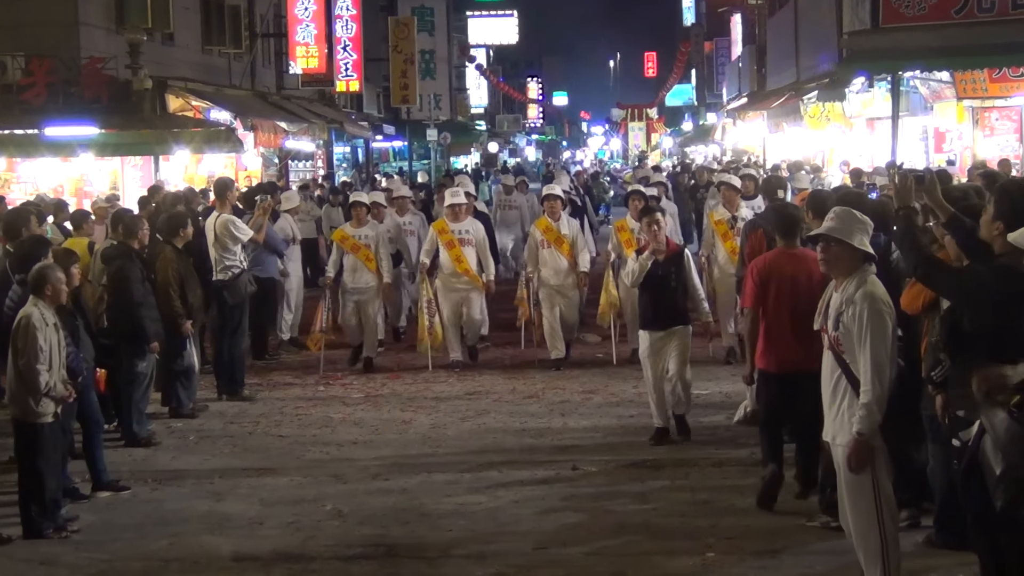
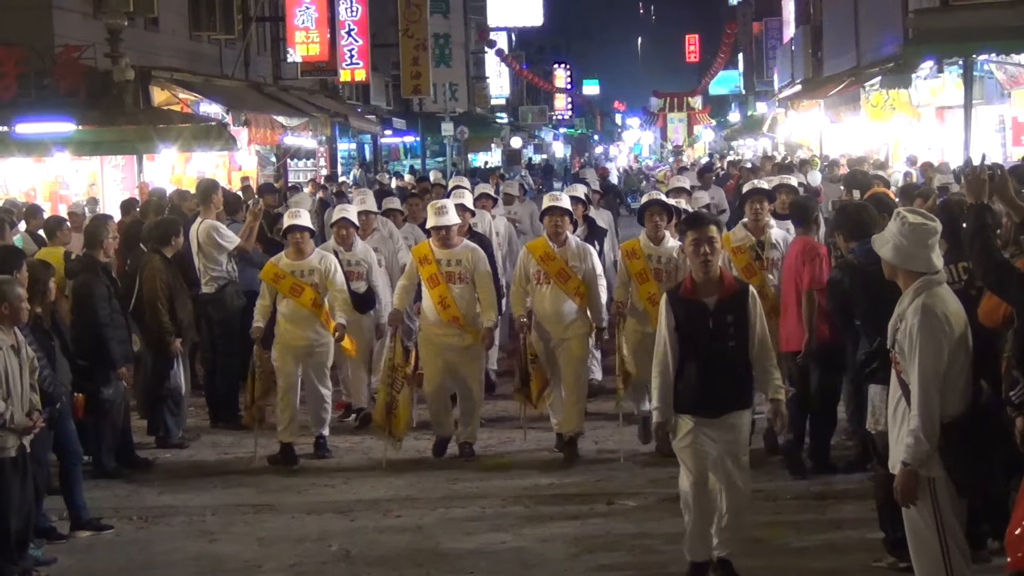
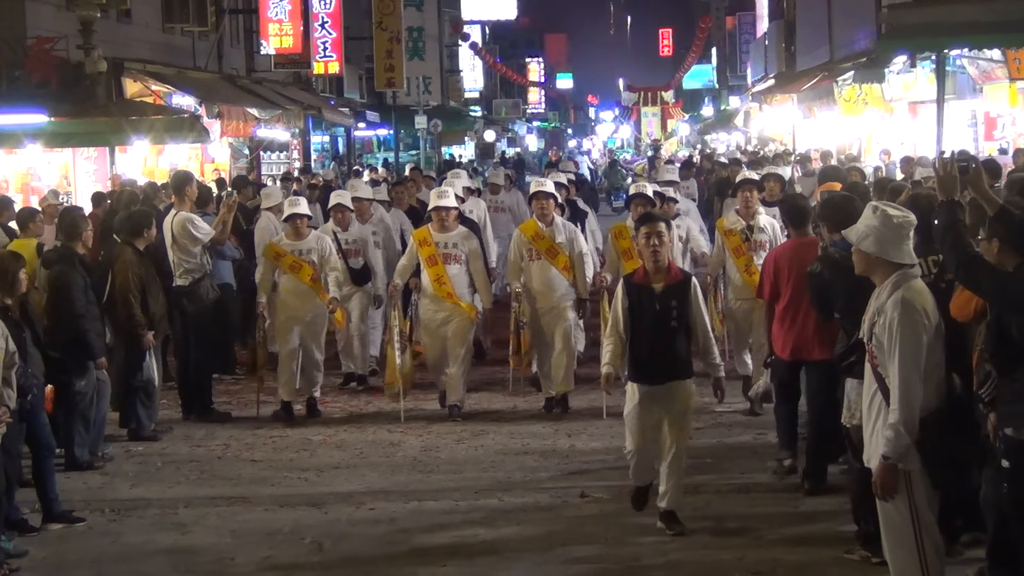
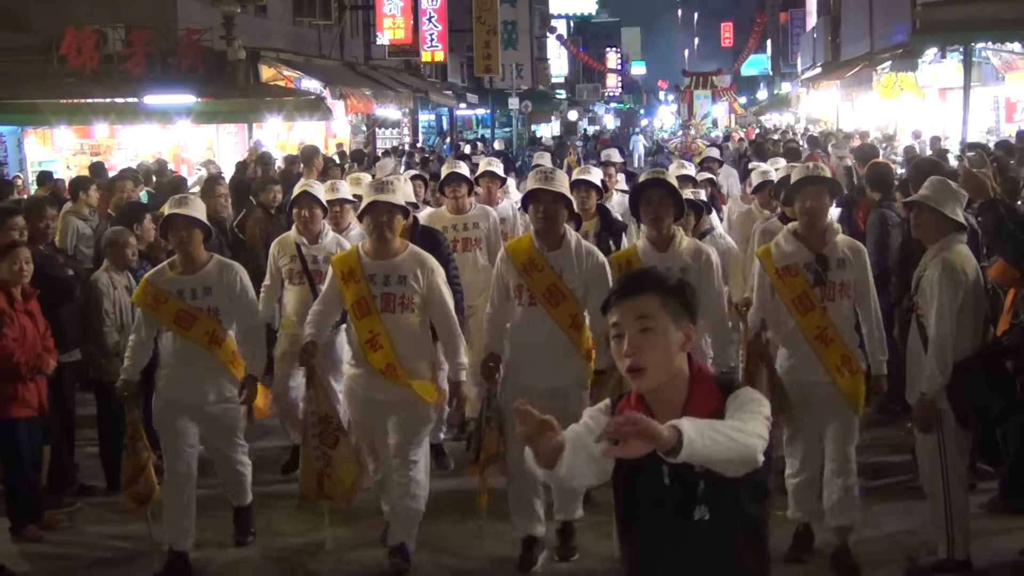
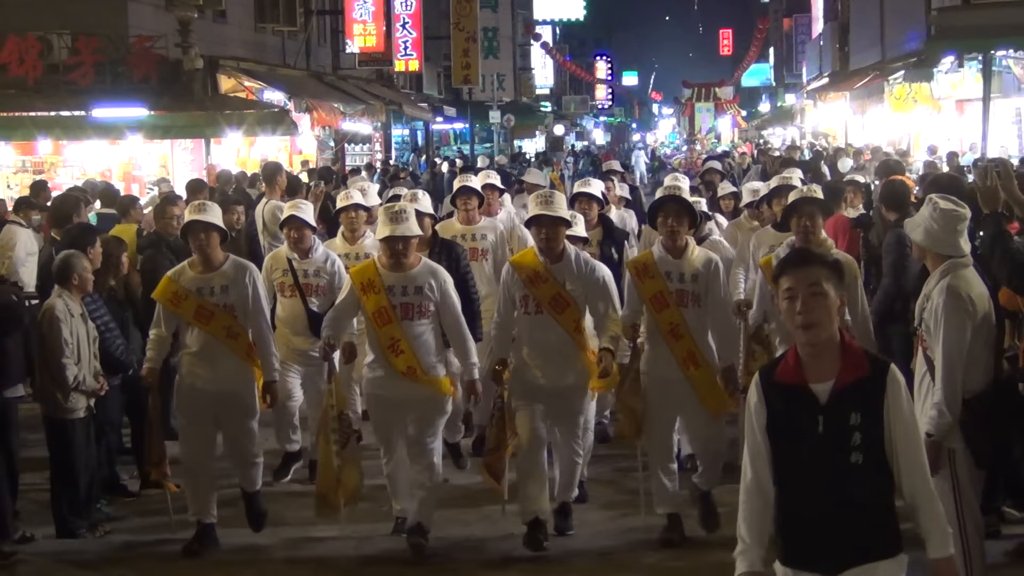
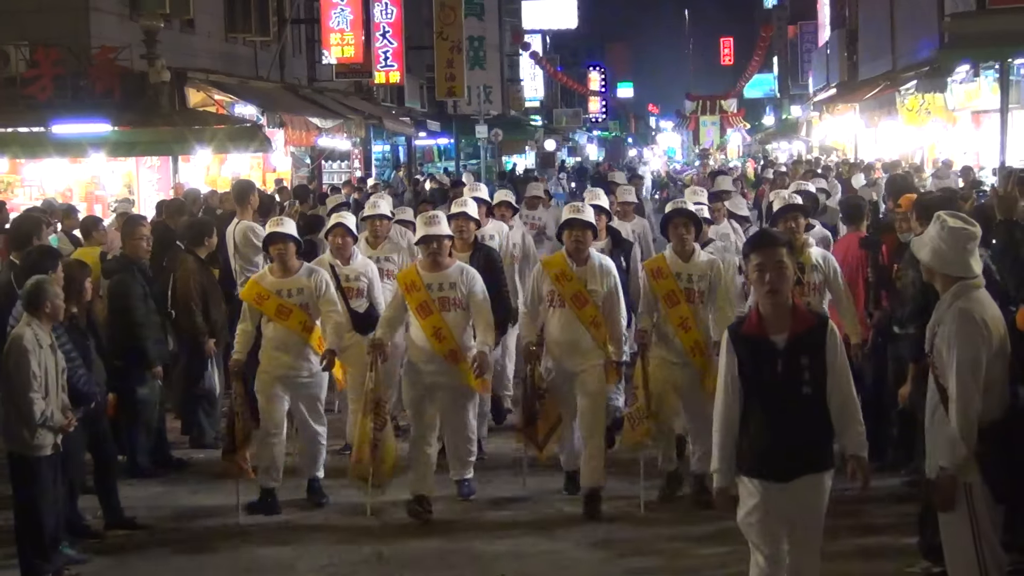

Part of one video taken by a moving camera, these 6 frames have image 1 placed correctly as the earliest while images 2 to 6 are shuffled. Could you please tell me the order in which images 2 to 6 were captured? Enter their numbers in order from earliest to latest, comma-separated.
3, 2, 6, 5, 4
